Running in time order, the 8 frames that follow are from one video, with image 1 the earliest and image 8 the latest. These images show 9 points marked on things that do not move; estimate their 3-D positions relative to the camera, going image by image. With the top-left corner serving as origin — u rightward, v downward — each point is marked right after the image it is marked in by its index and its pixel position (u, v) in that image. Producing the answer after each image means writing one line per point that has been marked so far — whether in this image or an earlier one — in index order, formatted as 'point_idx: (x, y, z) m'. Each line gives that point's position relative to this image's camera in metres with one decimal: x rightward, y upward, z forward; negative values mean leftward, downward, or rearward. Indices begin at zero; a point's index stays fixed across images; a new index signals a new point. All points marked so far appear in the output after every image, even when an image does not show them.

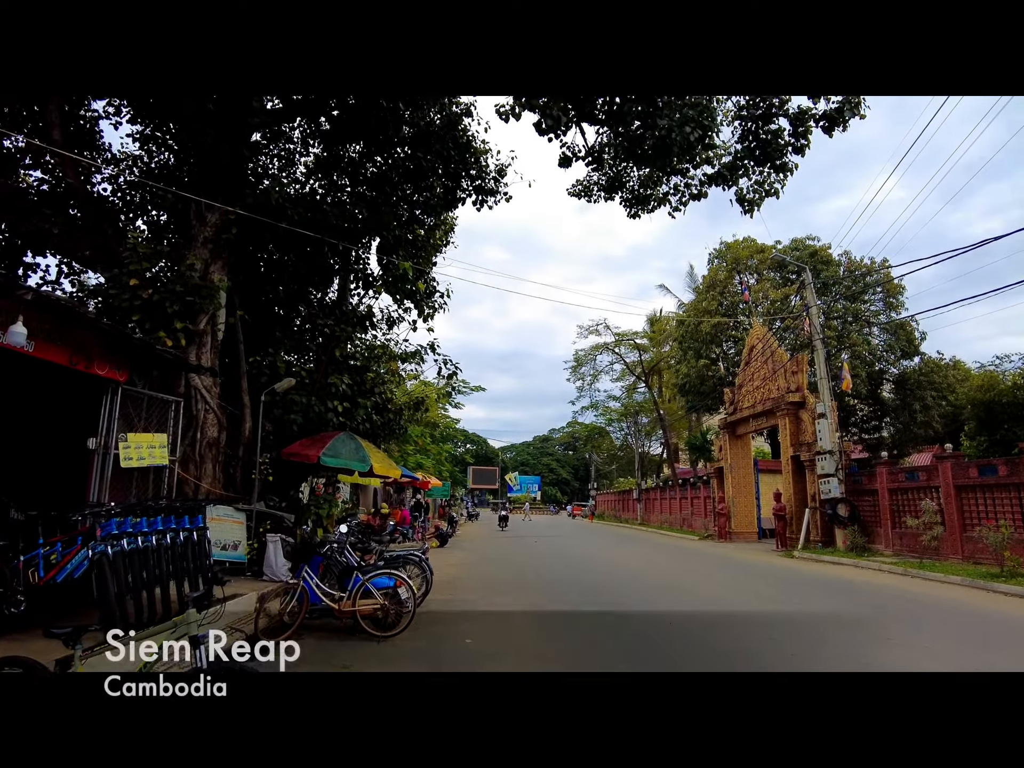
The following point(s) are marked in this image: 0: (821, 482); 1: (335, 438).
0: (+6.2, -2.0, +13.1) m
1: (-2.1, -0.6, +7.6) m
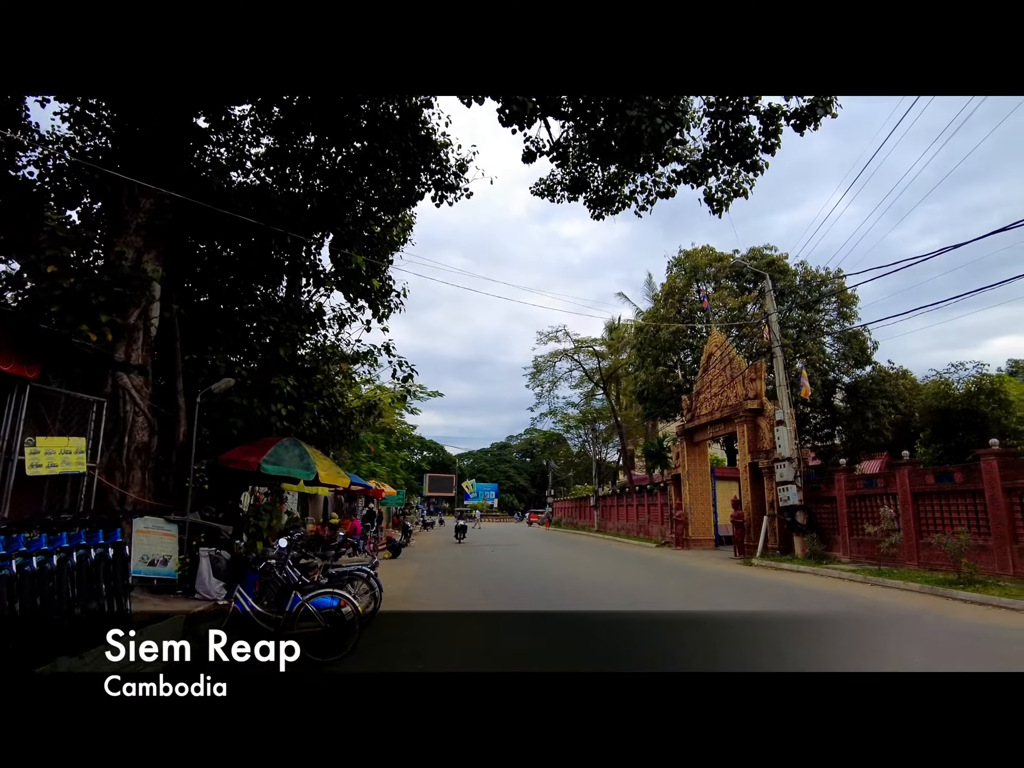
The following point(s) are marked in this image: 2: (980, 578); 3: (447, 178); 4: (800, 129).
0: (+5.3, -2.1, +13.1) m
1: (-2.5, -0.6, +7.0) m
2: (+6.2, -2.6, +8.7) m
3: (-0.9, +2.9, +9.4) m
4: (+2.9, +2.5, +6.5) m
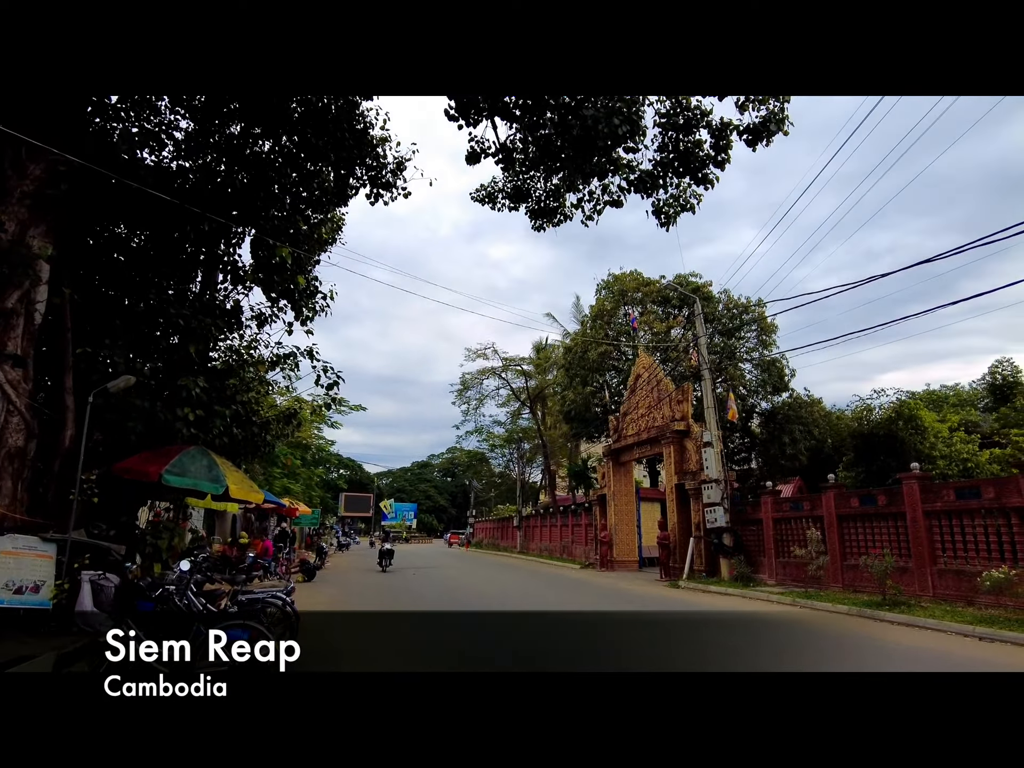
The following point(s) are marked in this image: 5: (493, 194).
0: (+3.9, -2.5, +13.1) m
1: (-3.1, -0.7, +6.2) m
2: (+5.3, -2.9, +8.9) m
3: (-1.7, +2.8, +8.9) m
4: (+2.4, +2.4, +6.5) m
5: (-0.3, +2.9, +9.9) m
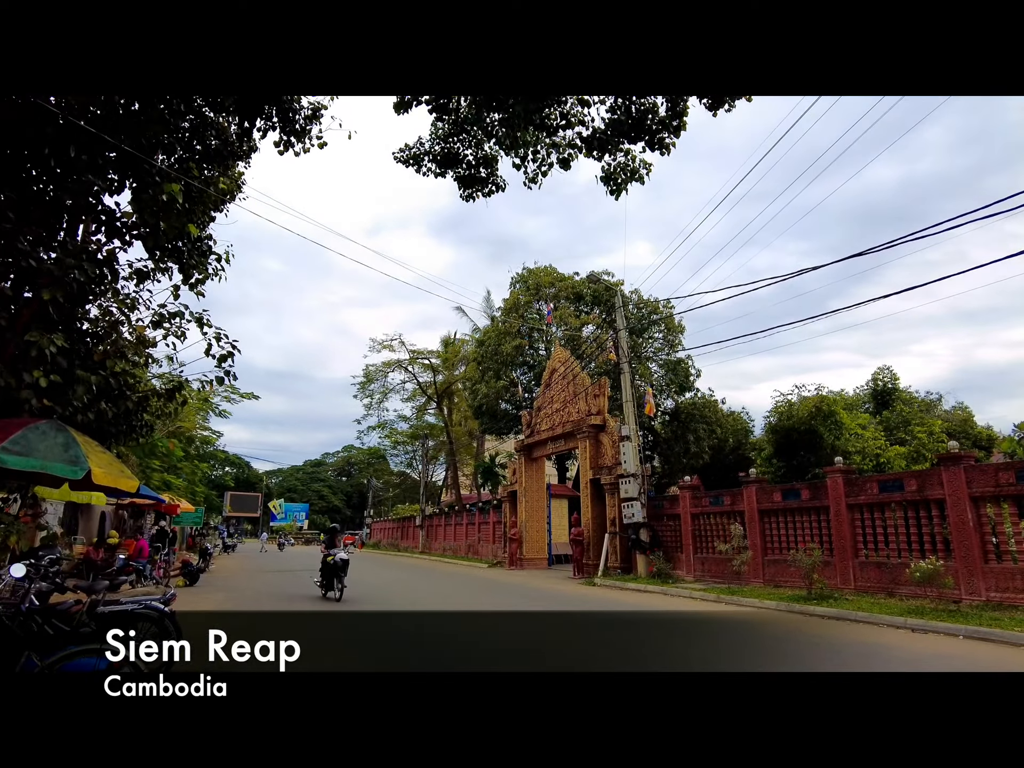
0: (+2.2, -2.4, +12.8) m
1: (-3.6, -0.3, +4.9) m
2: (+4.2, -2.8, +8.8) m
3: (-2.6, +3.1, +7.8) m
4: (+1.9, +2.5, +6.0) m
5: (-1.3, +3.1, +9.0) m
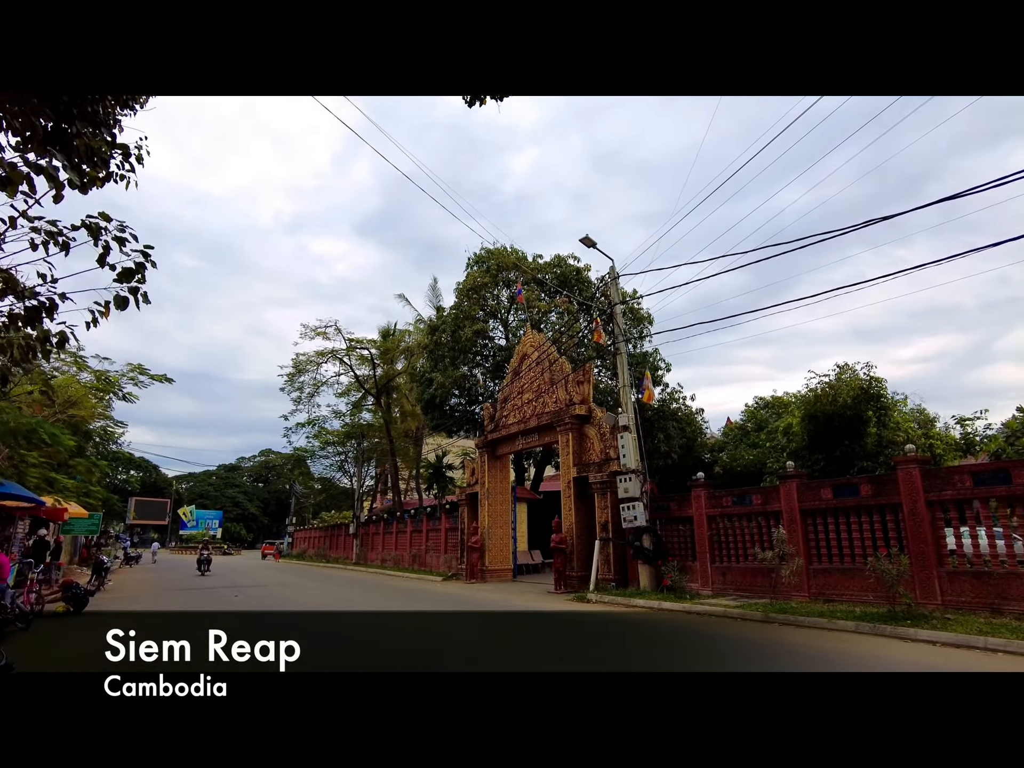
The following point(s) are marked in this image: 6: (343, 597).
0: (+1.9, -2.1, +10.9) m
1: (-3.0, +0.2, +2.4) m
2: (+4.3, -2.5, +7.2) m
3: (-2.2, +3.6, +5.4) m
4: (+2.4, +2.9, +4.2) m
5: (-1.0, +3.5, +6.7) m
6: (-3.3, -4.3, +12.8) m
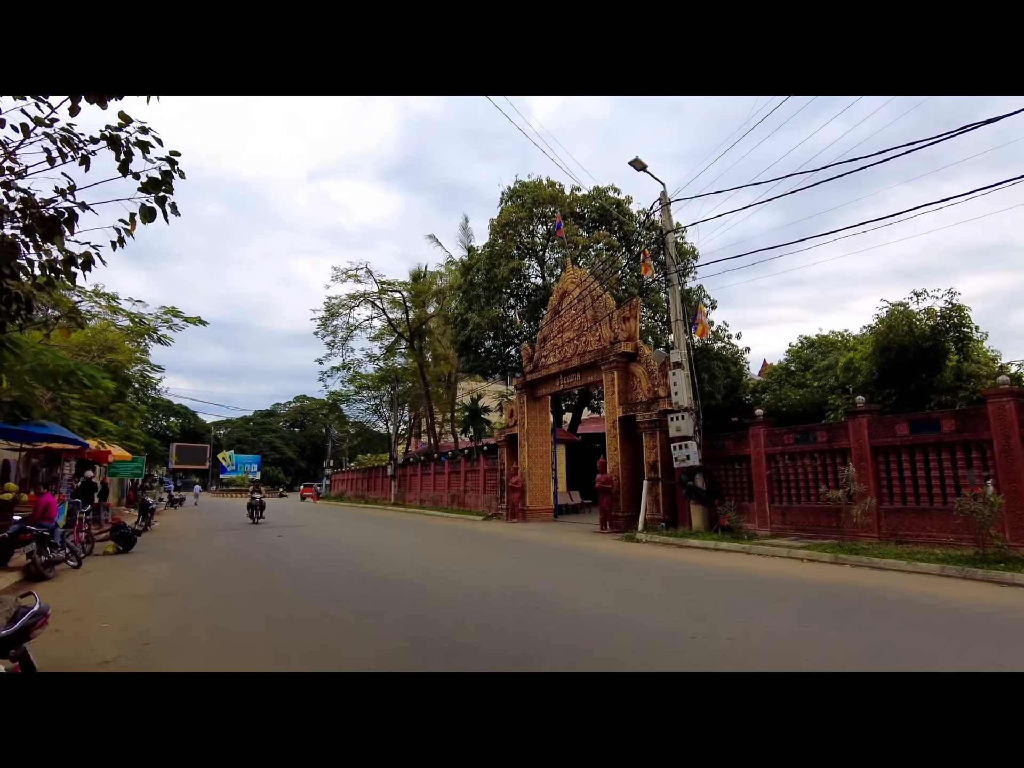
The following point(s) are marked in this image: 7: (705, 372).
0: (+2.6, -1.0, +10.5) m
1: (-2.6, +0.5, +2.0) m
2: (+4.9, -1.7, +6.6) m
3: (-1.7, +4.1, +4.7) m
4: (+2.8, +3.4, +3.3) m
5: (-0.5, +4.2, +6.0) m
6: (-2.5, -3.1, +12.8) m
7: (+5.9, +0.3, +20.2) m
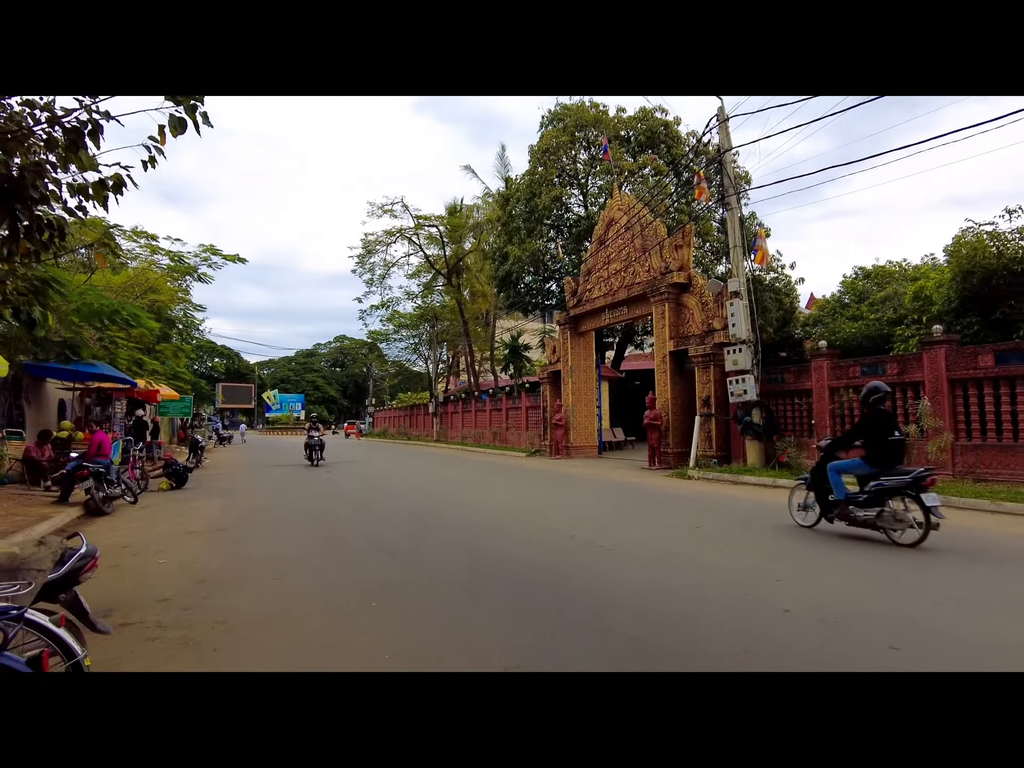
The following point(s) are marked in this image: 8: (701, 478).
0: (+3.4, 0.0, +10.0) m
1: (-2.4, +0.7, +1.8) m
2: (+5.5, -1.0, +6.1) m
3: (-1.4, +4.6, +4.0) m
4: (+3.1, +3.8, +2.5) m
5: (-0.1, +4.8, +5.2) m
6: (-1.6, -1.9, +12.8) m
7: (+7.1, +2.3, +19.4) m
8: (+2.9, -1.5, +10.0) m
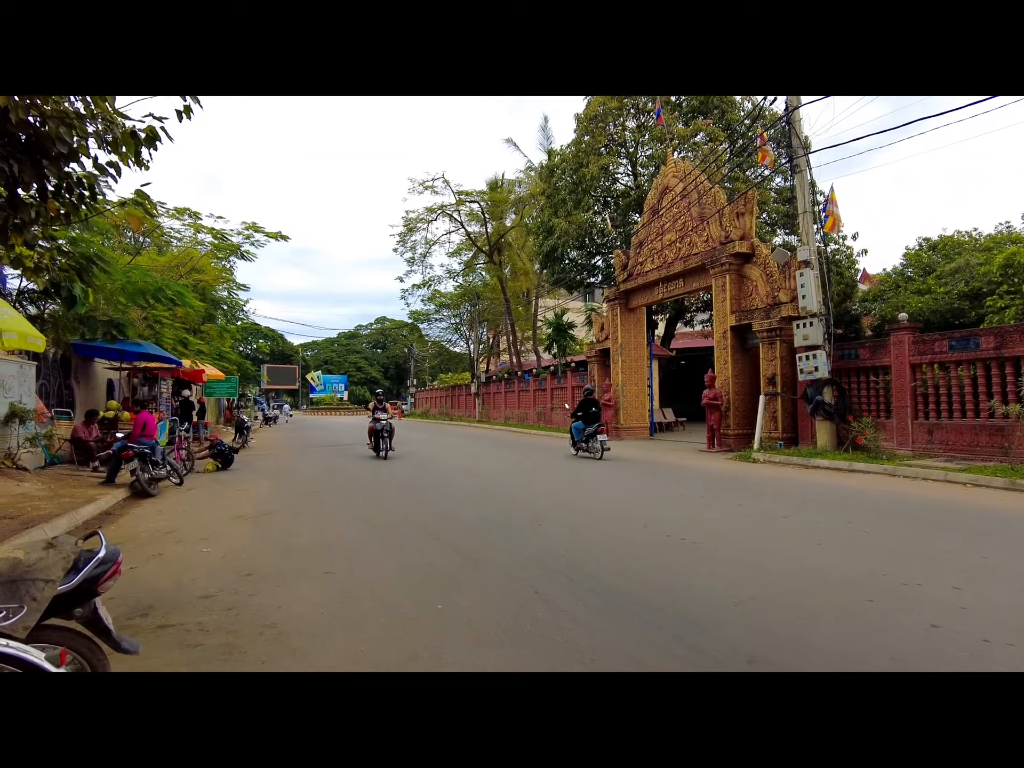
0: (+4.1, +0.4, +9.3) m
1: (-2.1, +0.8, +1.4) m
2: (+6.0, -0.8, +5.4) m
3: (-1.0, +4.7, +3.5) m
4: (+3.4, +3.9, +1.7) m
5: (+0.3, +5.0, +4.6) m
6: (-0.7, -1.5, +12.4) m
7: (+8.4, +2.9, +18.3) m
8: (+3.6, -1.1, +9.3) m
